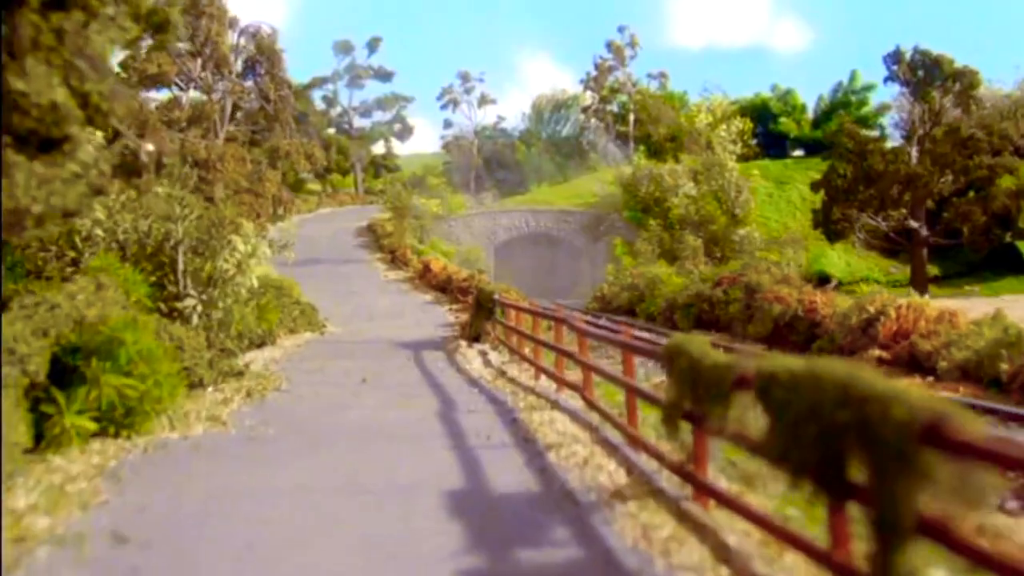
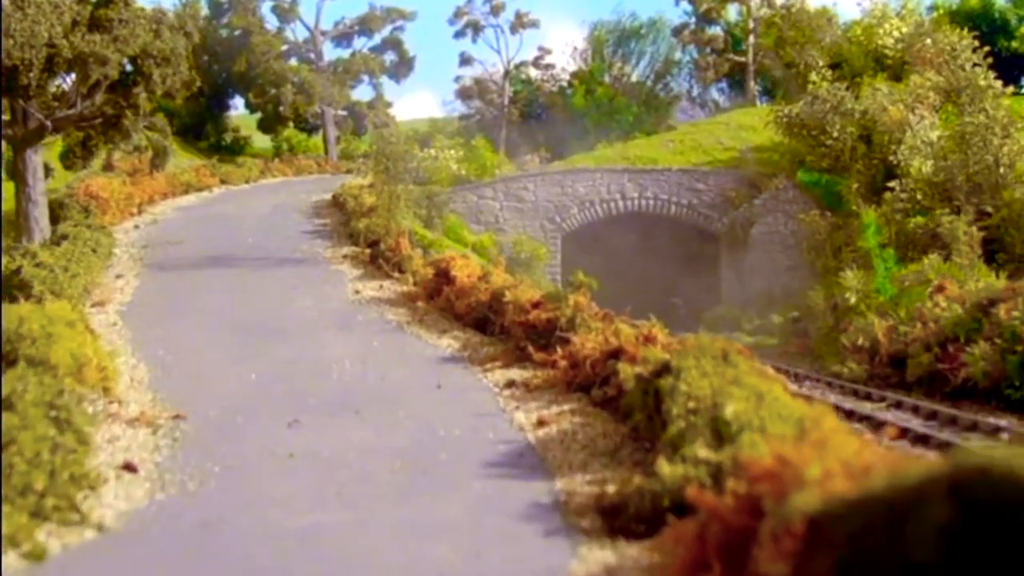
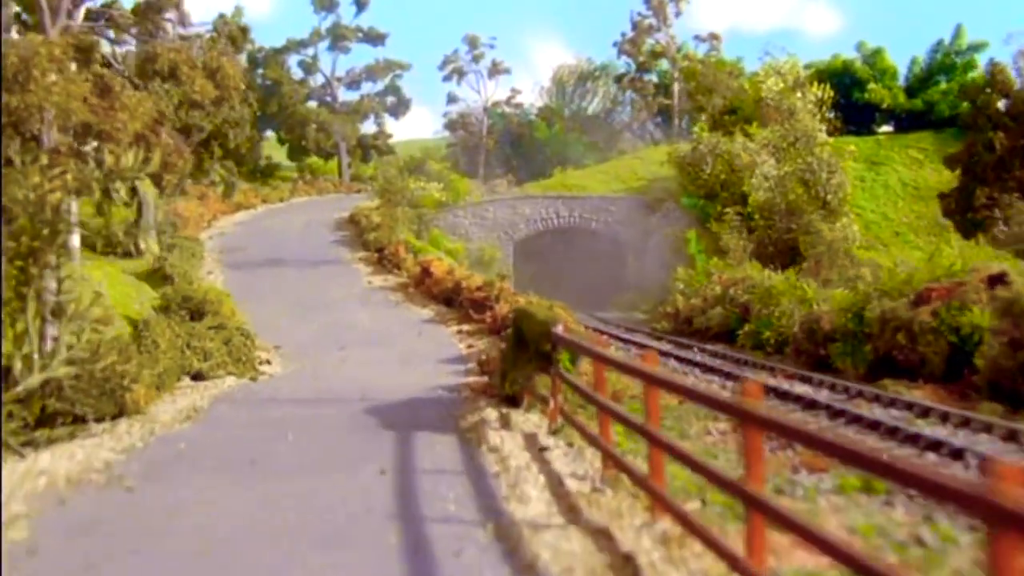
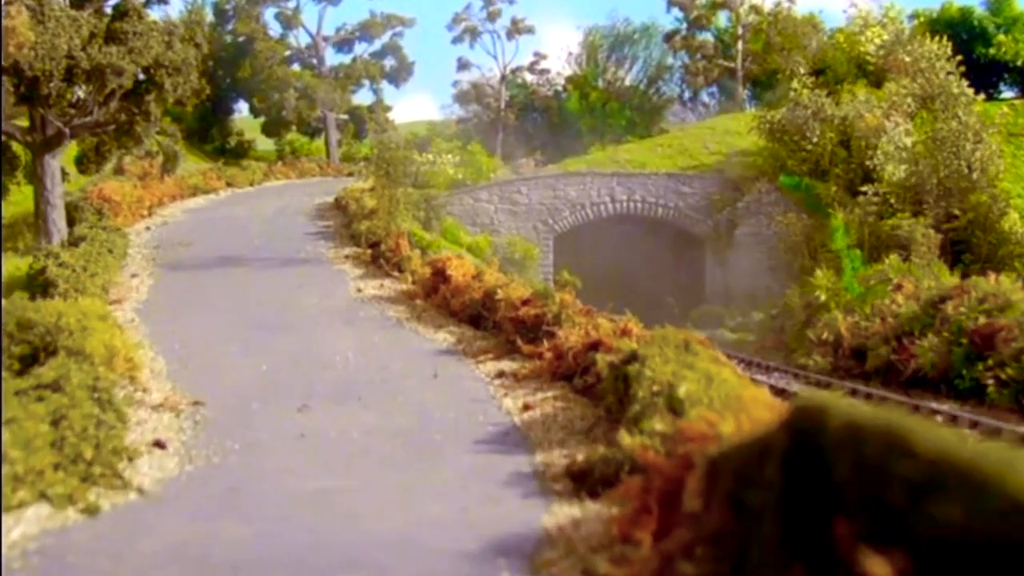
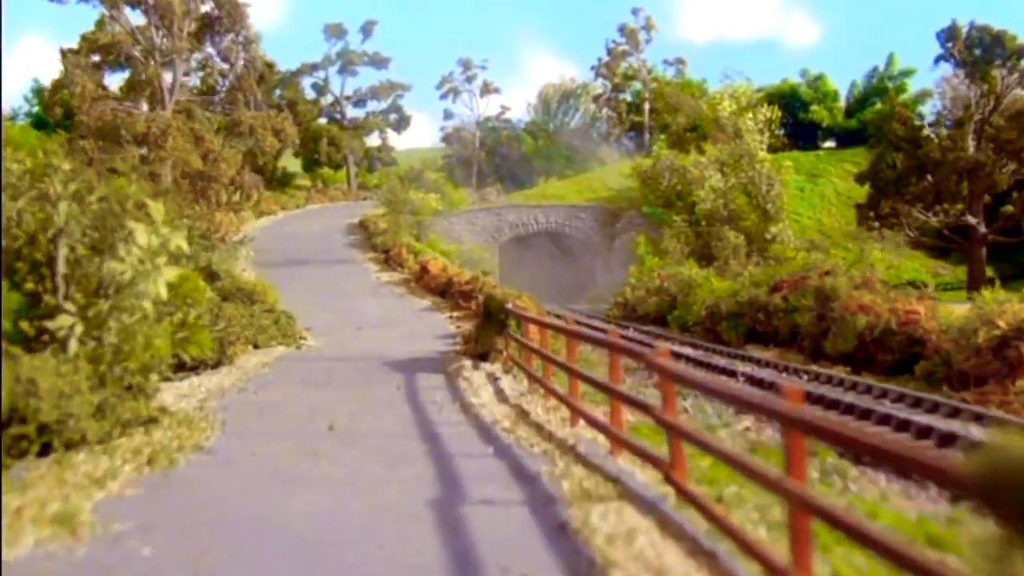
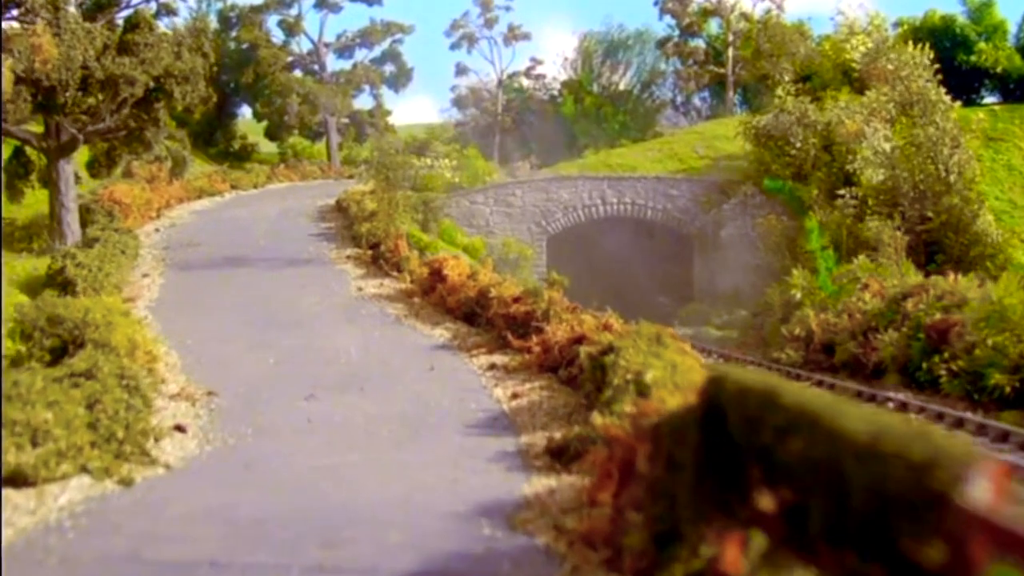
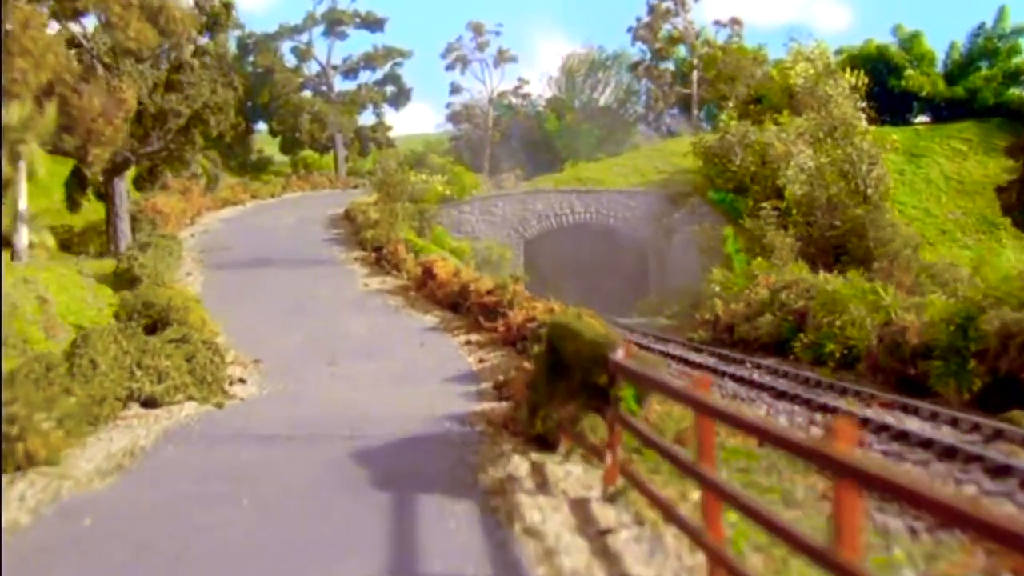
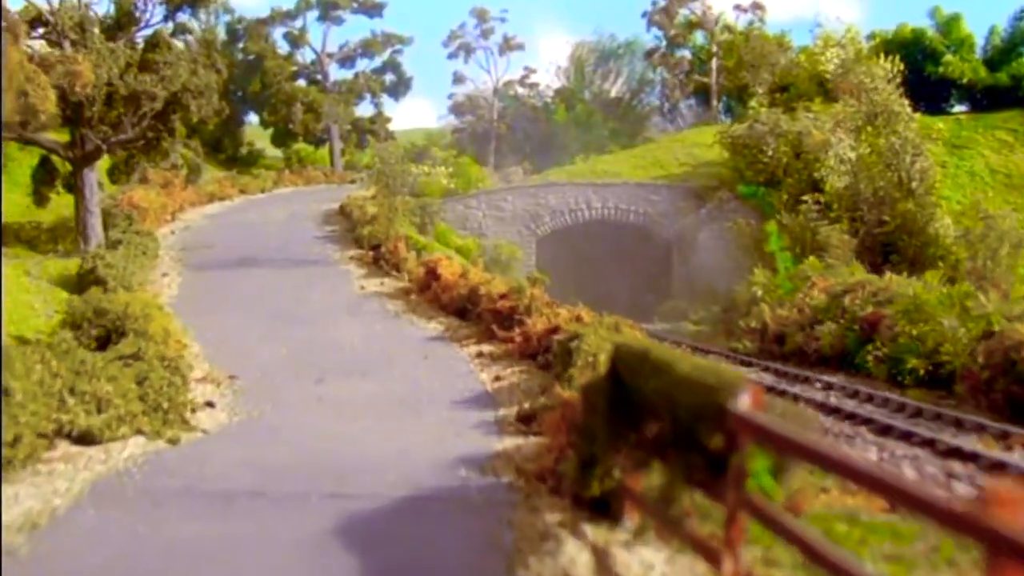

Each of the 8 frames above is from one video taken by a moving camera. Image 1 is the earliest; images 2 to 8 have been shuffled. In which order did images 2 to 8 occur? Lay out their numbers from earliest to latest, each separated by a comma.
5, 3, 7, 8, 6, 4, 2
